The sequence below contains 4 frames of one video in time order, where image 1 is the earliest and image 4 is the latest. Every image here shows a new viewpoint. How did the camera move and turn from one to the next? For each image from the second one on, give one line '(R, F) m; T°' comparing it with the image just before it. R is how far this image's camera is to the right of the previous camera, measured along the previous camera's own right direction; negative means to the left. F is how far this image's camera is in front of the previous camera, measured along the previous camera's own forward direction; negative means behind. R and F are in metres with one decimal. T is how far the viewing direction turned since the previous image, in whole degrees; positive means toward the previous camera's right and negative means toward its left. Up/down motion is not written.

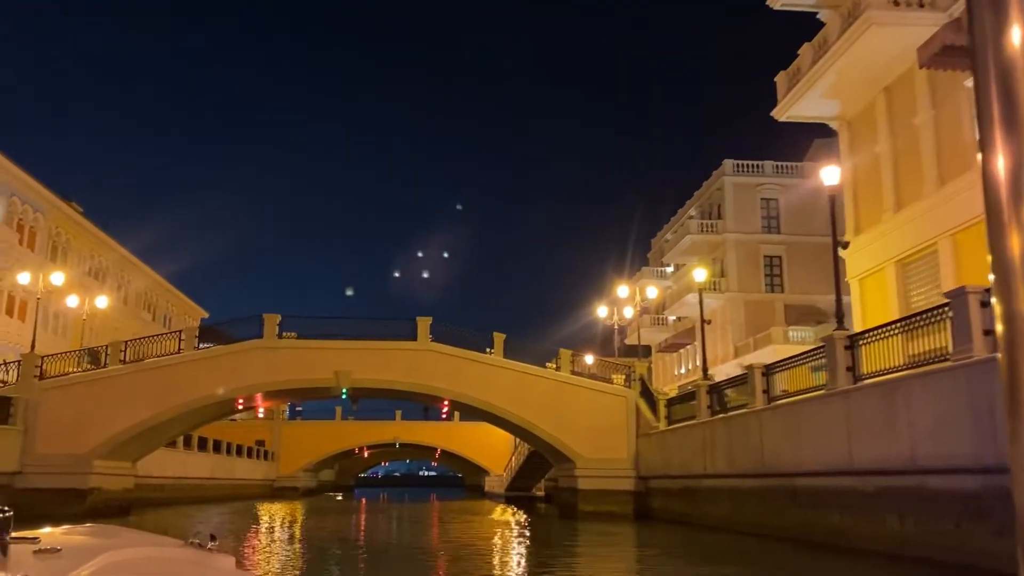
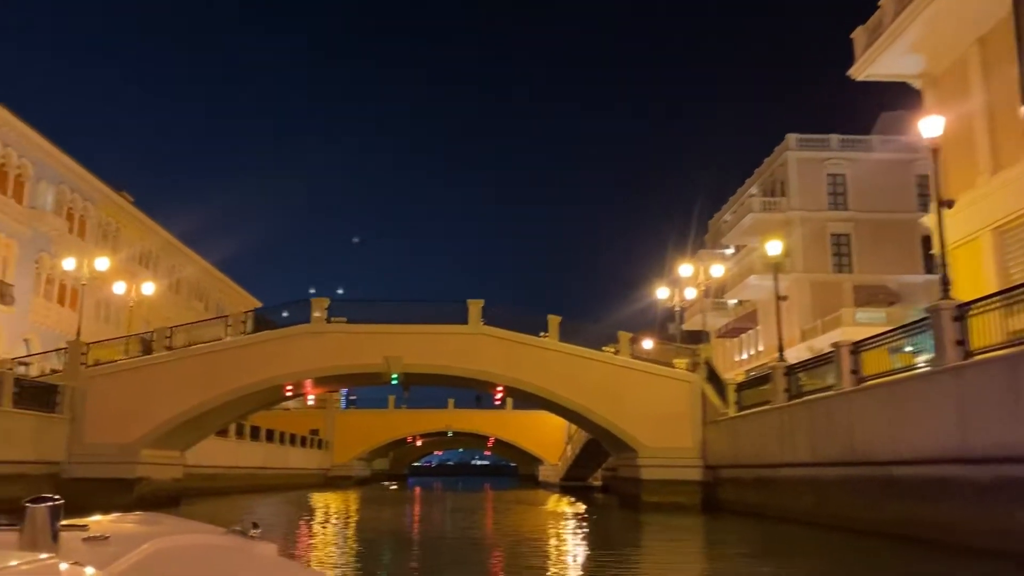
(-0.2, +1.2) m; -4°
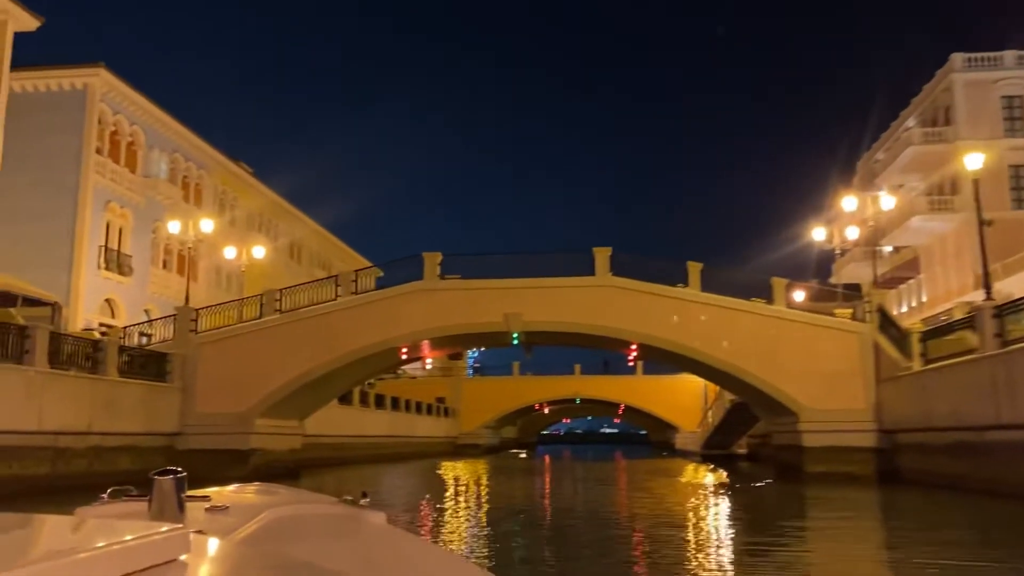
(-0.3, +2.4) m; -9°
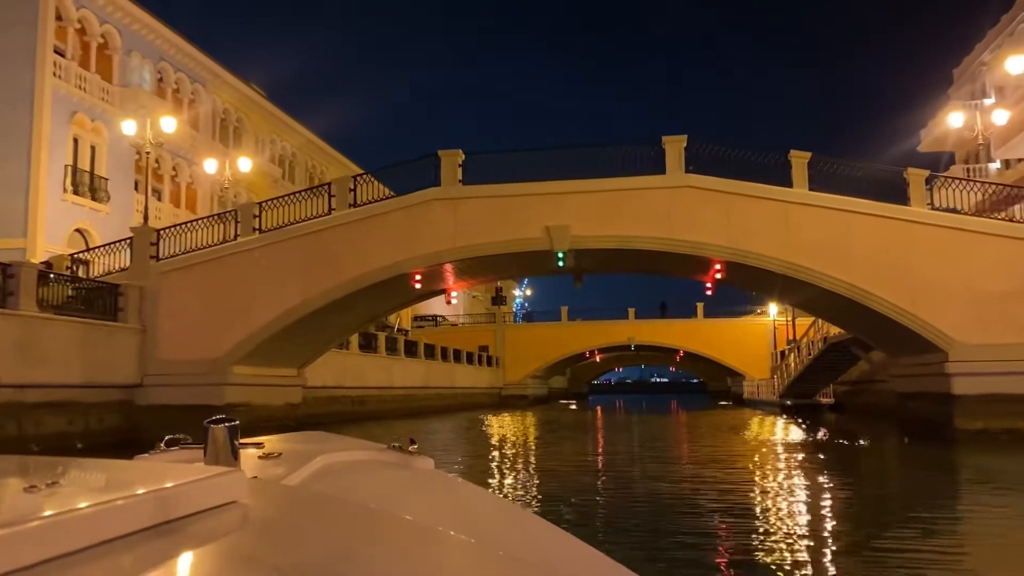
(+0.1, +4.5) m; -4°
